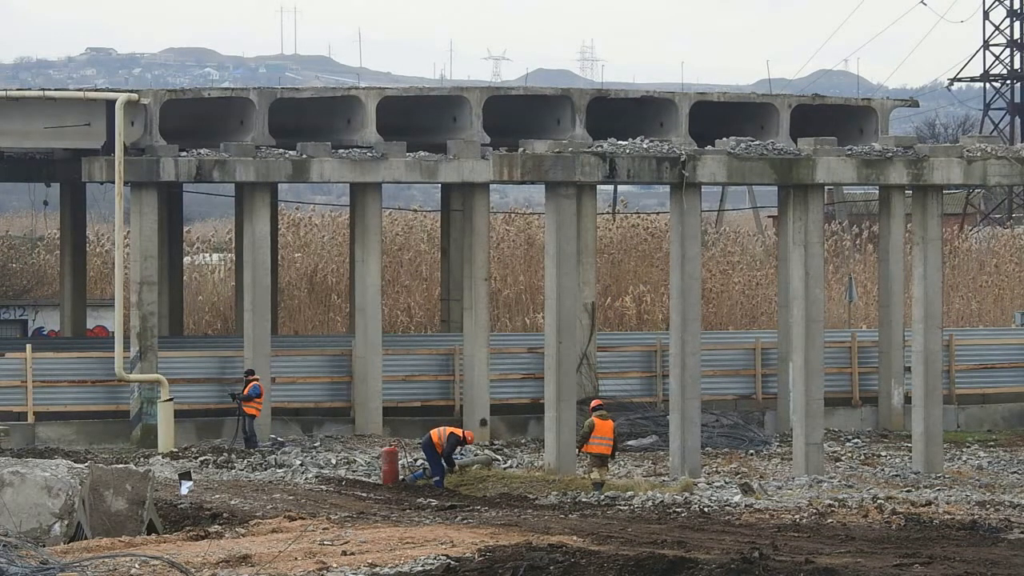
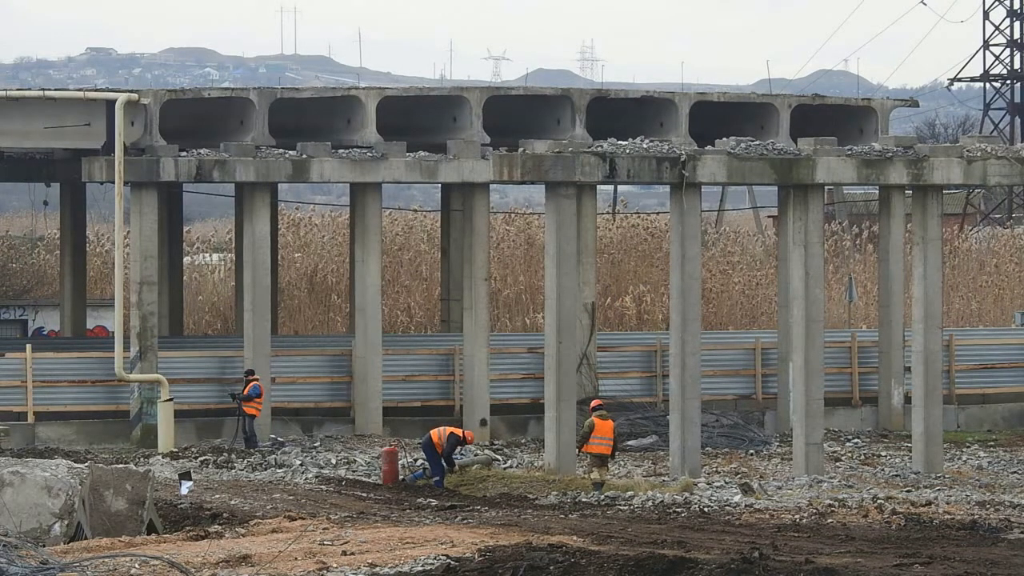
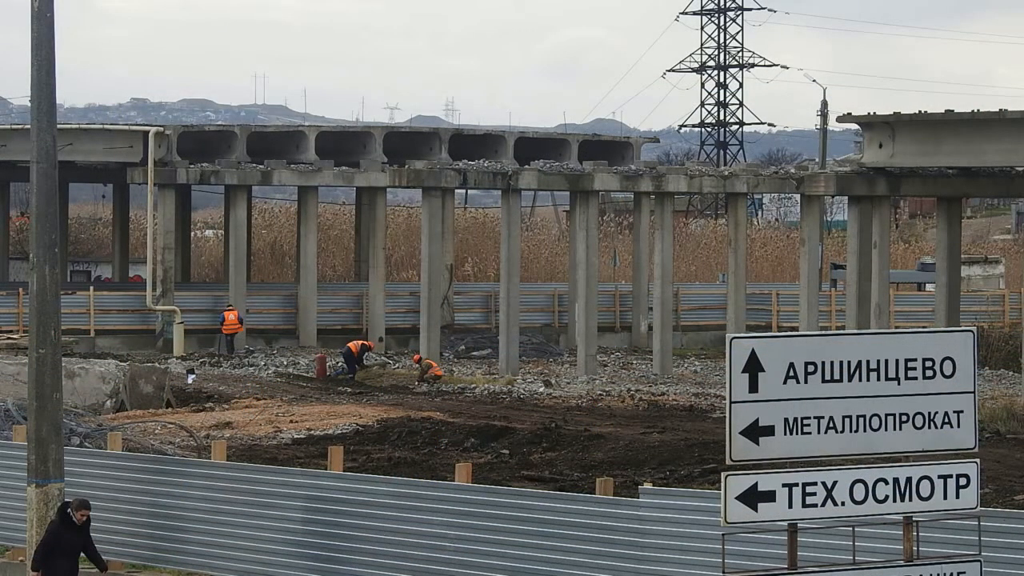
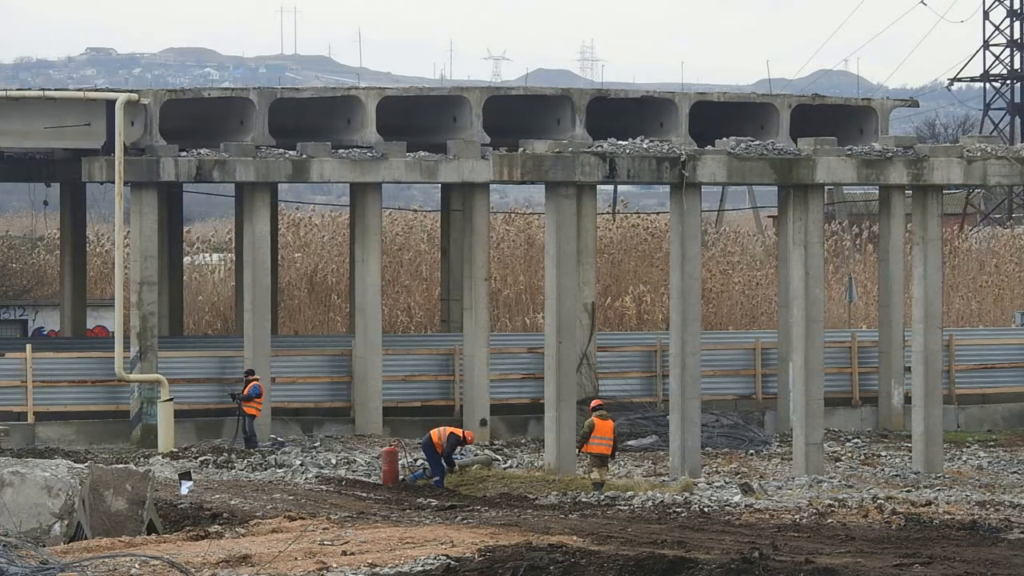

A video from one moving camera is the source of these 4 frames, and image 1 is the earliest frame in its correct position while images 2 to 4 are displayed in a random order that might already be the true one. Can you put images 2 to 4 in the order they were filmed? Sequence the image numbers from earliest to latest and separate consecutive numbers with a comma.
2, 4, 3
